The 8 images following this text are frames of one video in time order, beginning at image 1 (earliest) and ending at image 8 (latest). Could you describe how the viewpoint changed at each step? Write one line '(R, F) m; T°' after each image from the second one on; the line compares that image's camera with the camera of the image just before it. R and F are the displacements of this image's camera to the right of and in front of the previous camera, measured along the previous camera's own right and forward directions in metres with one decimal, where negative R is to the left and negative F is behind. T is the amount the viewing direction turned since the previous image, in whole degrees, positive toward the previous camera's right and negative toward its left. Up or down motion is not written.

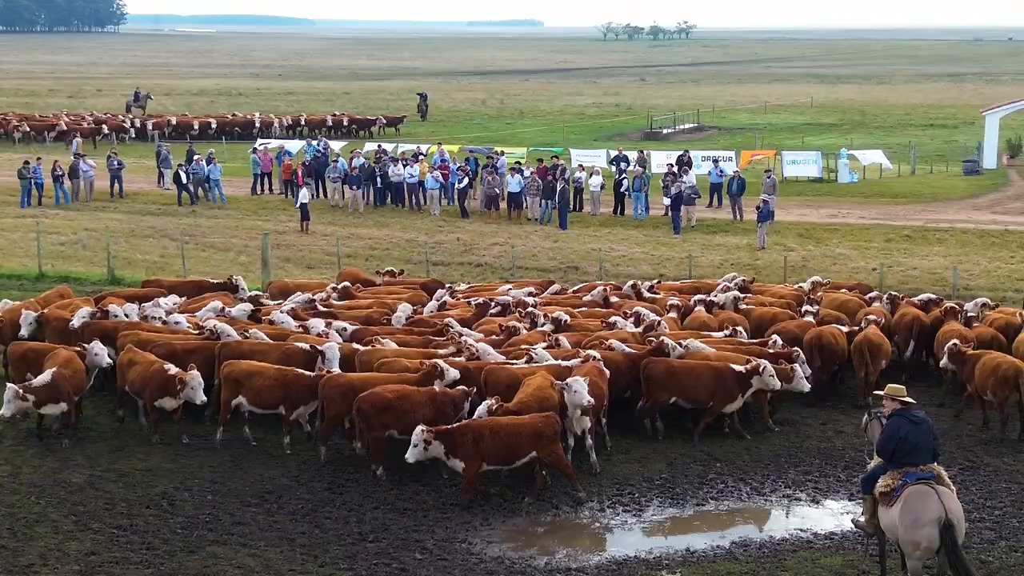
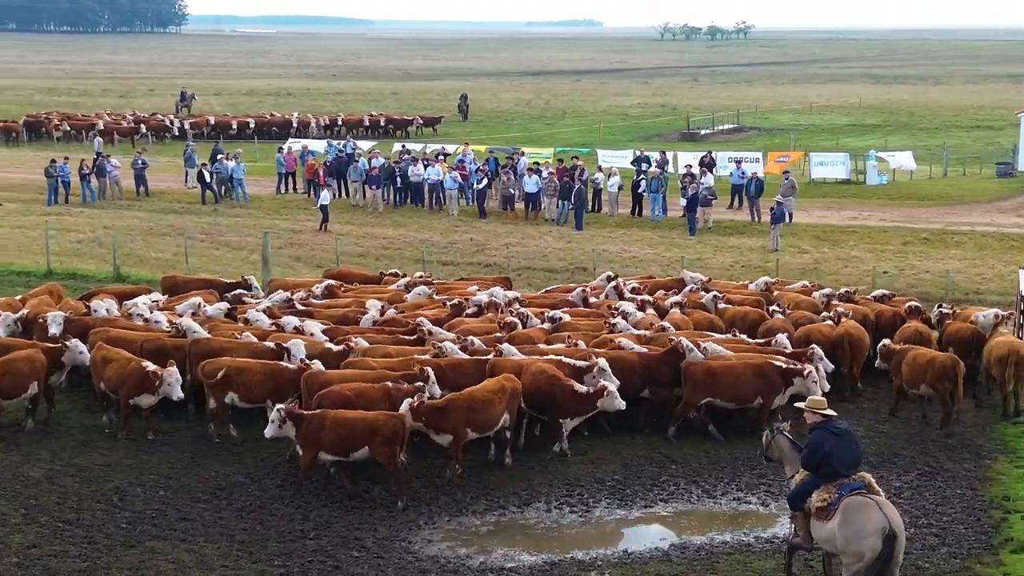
(+1.0, 0.0) m; -2°
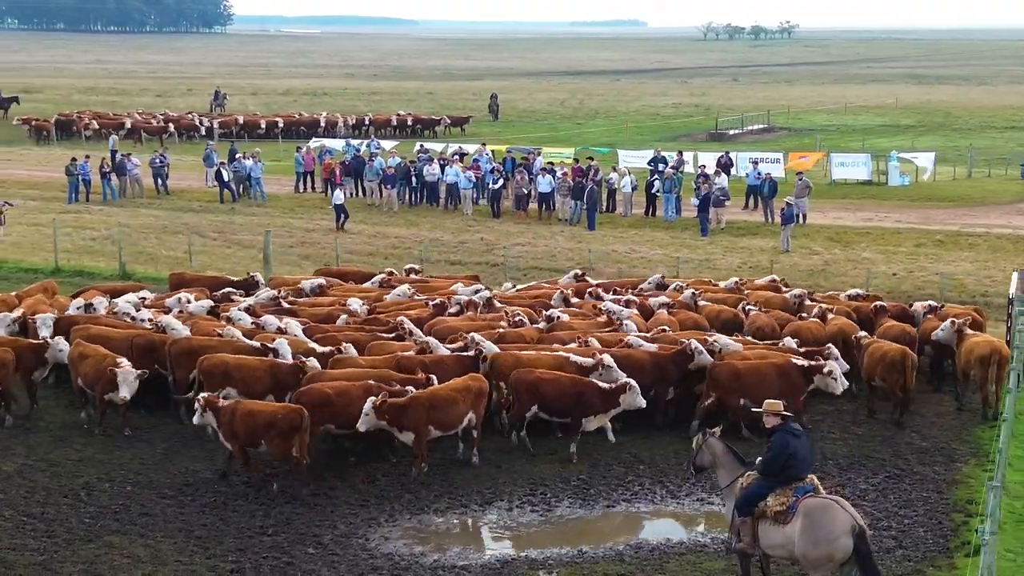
(+0.7, 0.0) m; -2°
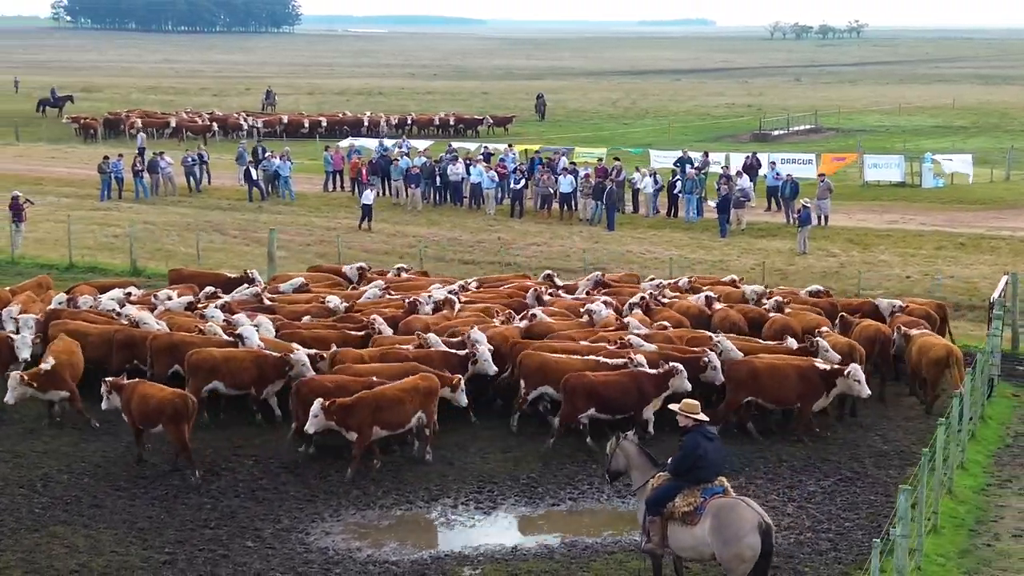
(+1.1, -0.1) m; -2°
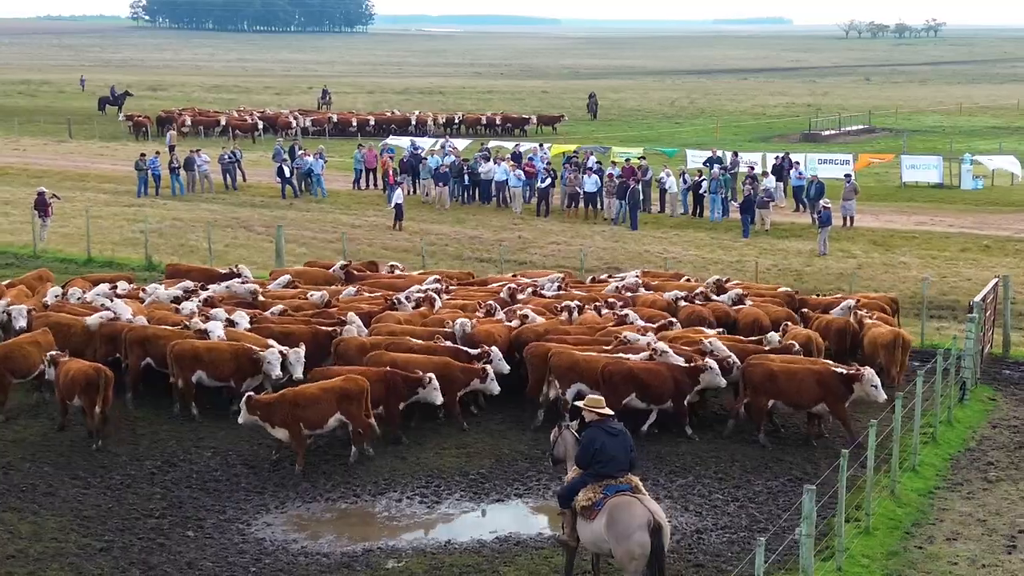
(+1.1, -0.1) m; -3°
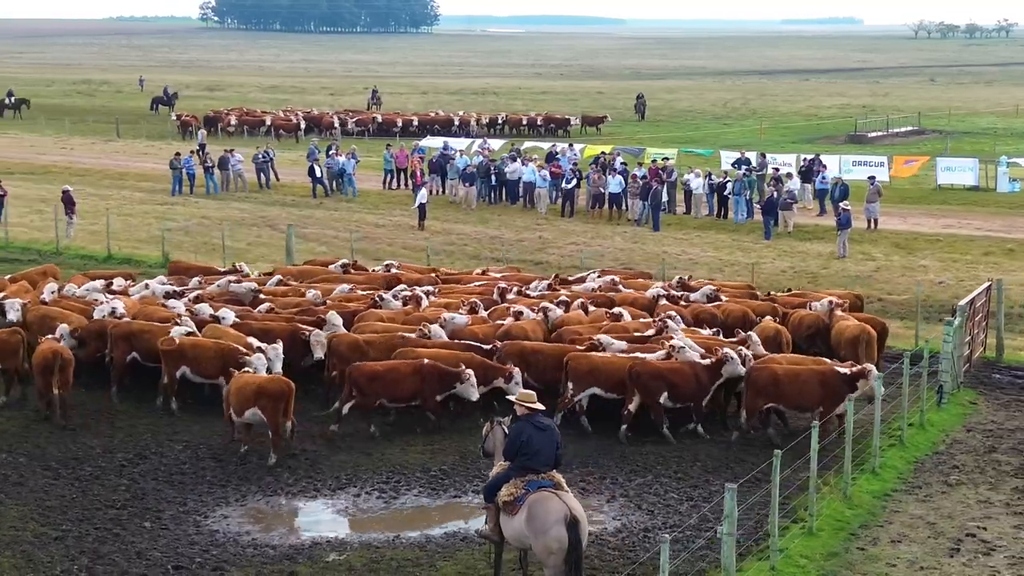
(+1.0, -0.1) m; -2°
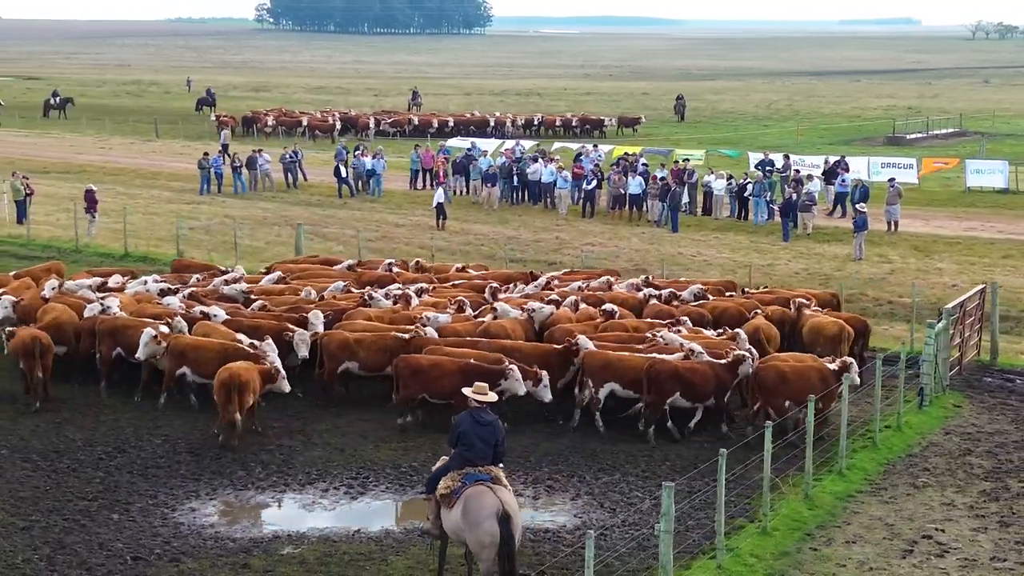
(+0.8, -0.1) m; -2°
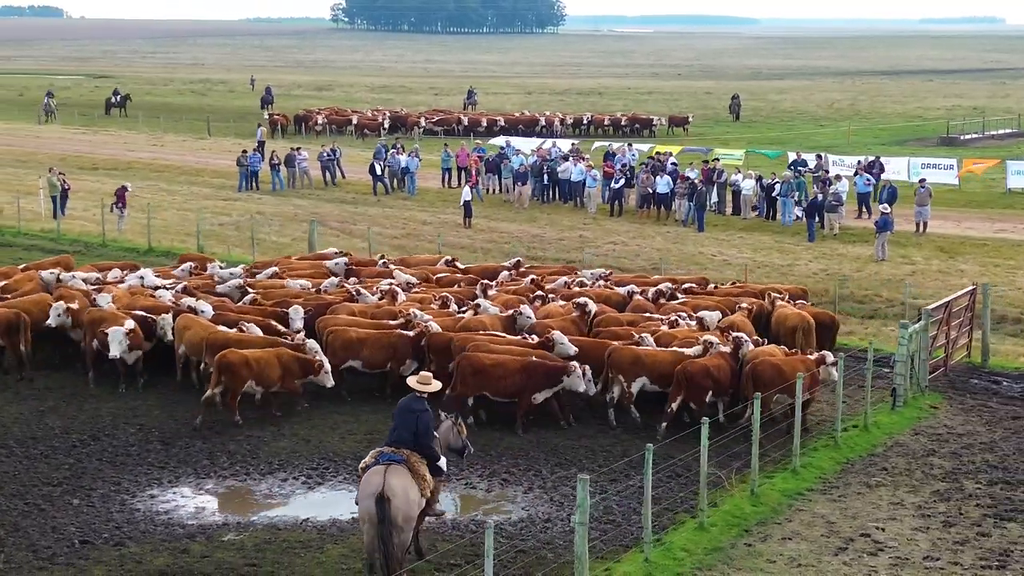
(+1.1, -0.2) m; -3°
